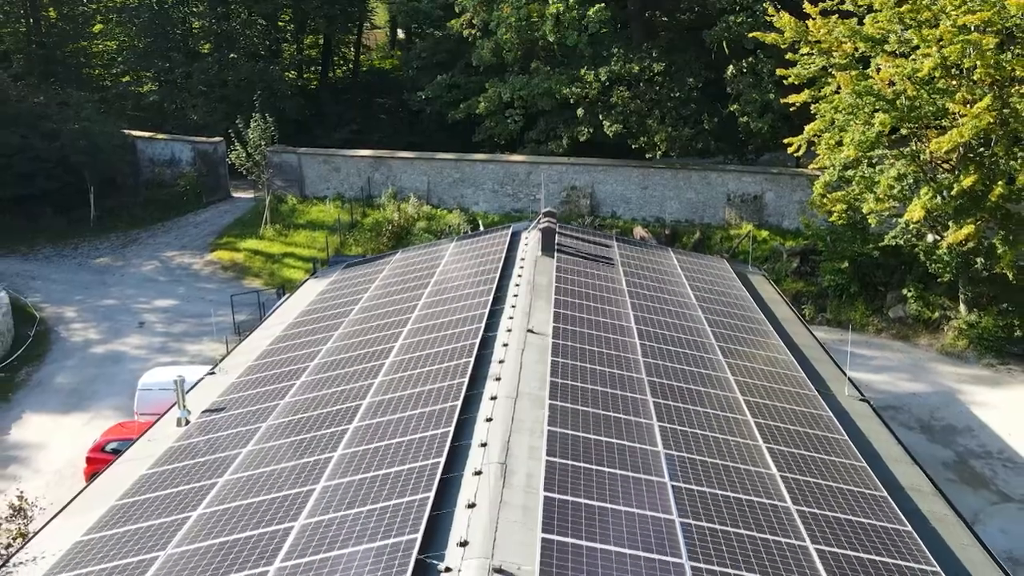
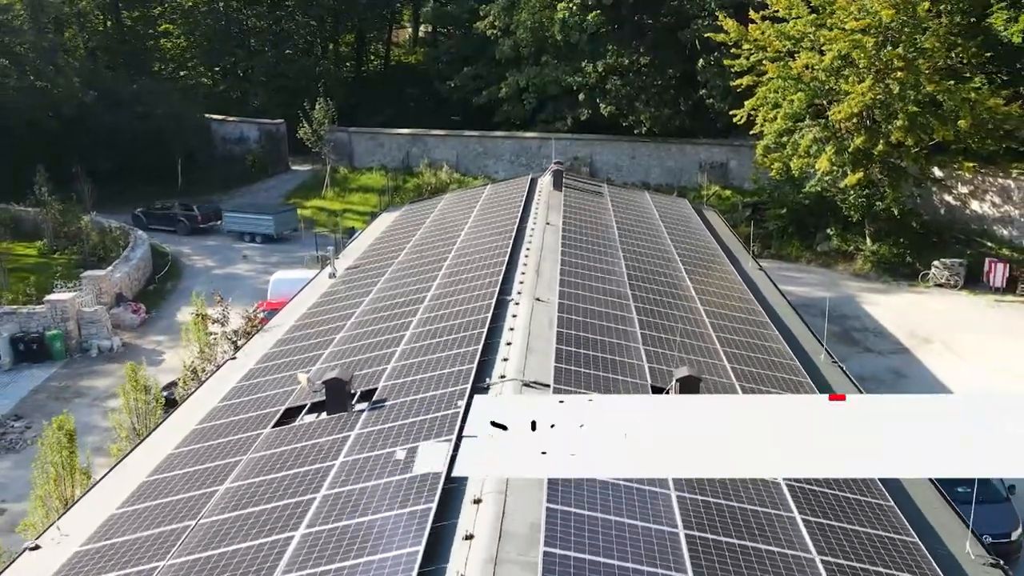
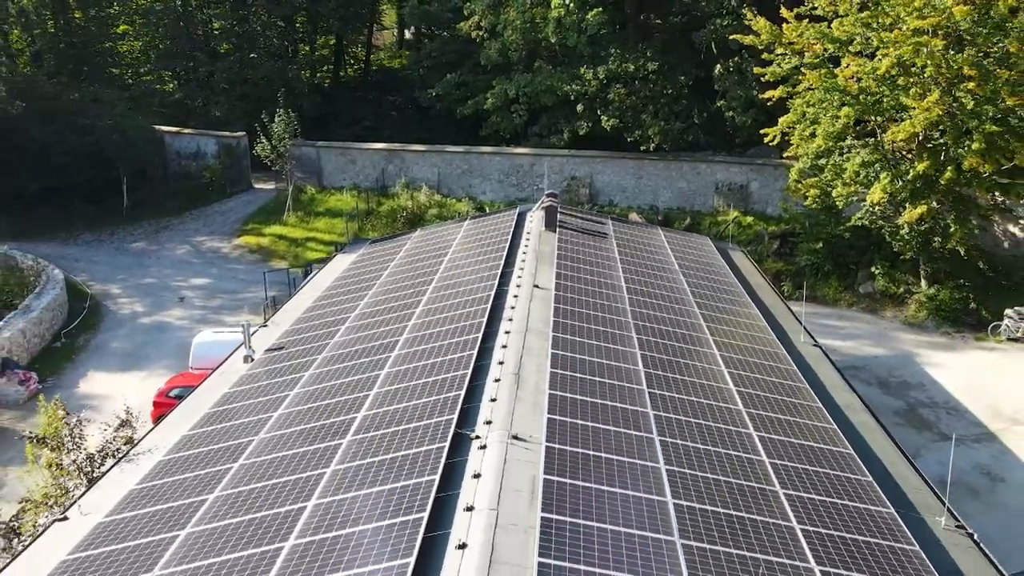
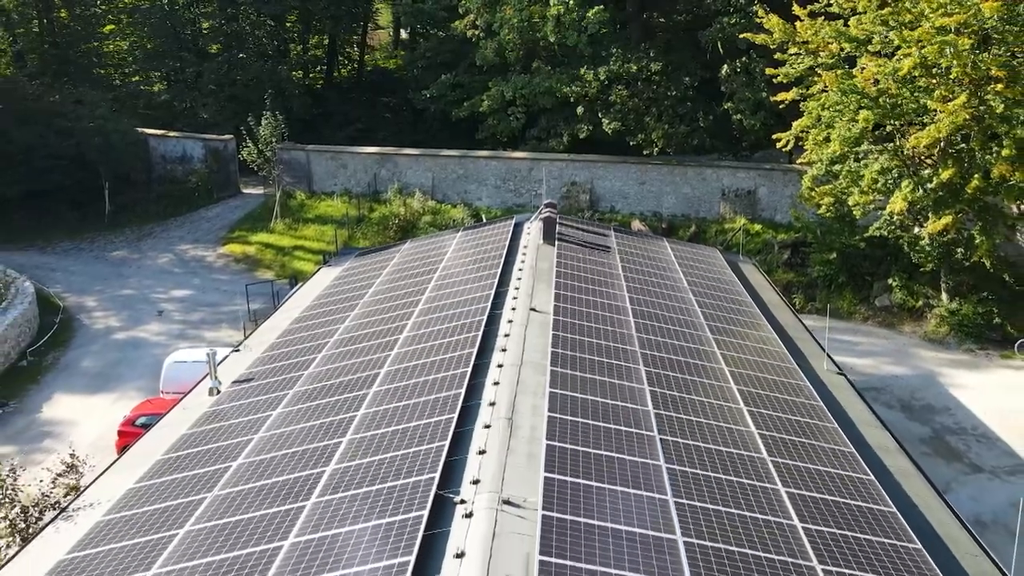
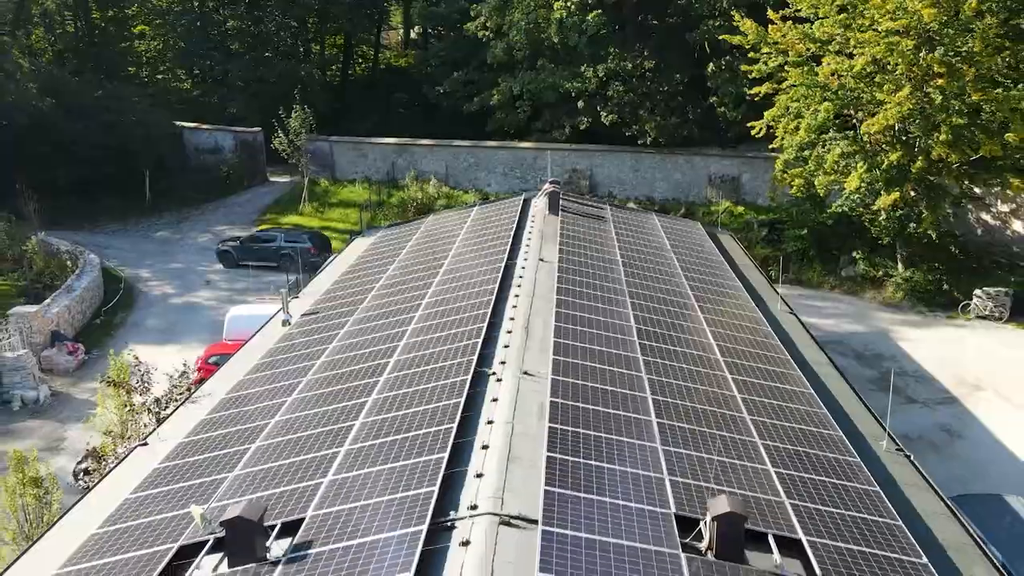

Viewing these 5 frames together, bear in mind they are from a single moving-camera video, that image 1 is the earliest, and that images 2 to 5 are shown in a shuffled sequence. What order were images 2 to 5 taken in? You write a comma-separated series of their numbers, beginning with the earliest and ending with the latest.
4, 3, 5, 2
